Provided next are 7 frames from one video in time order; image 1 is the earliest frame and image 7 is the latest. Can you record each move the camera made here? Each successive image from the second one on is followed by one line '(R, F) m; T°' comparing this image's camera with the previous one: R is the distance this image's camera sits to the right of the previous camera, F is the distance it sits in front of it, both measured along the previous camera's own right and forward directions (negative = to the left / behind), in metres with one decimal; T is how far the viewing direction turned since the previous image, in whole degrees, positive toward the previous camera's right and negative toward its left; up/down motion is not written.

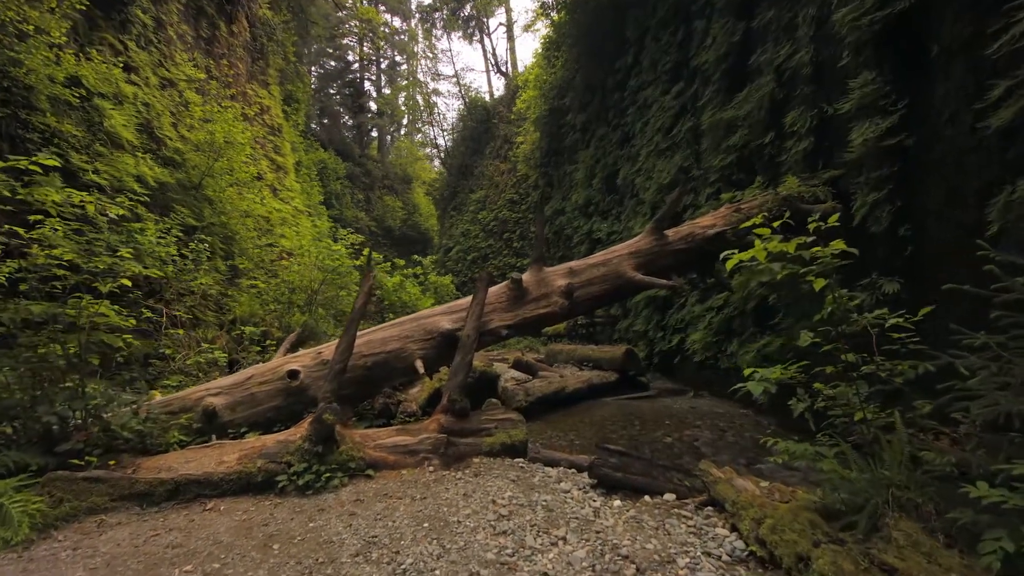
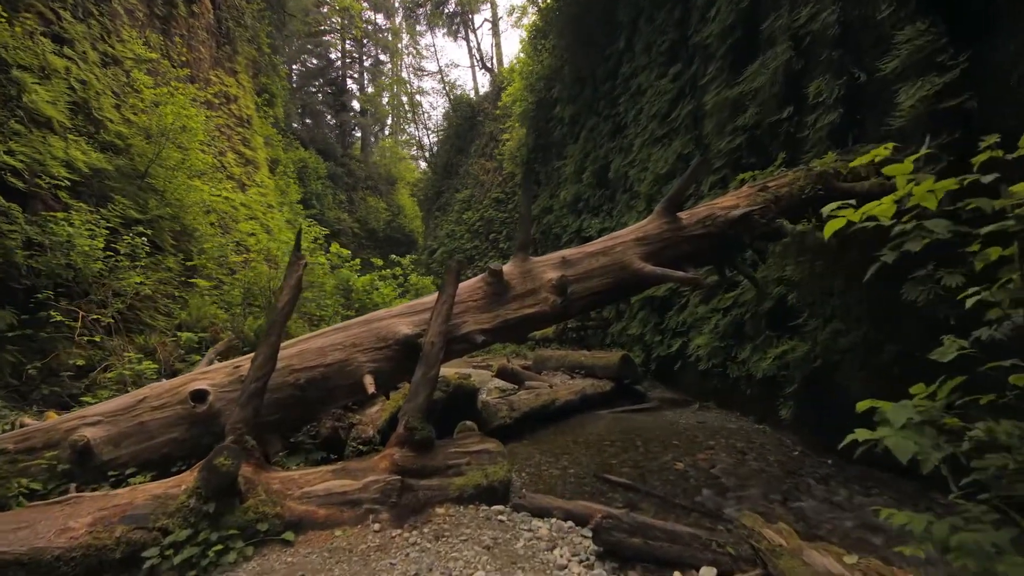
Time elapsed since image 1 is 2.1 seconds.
(+0.1, +0.8) m; +1°
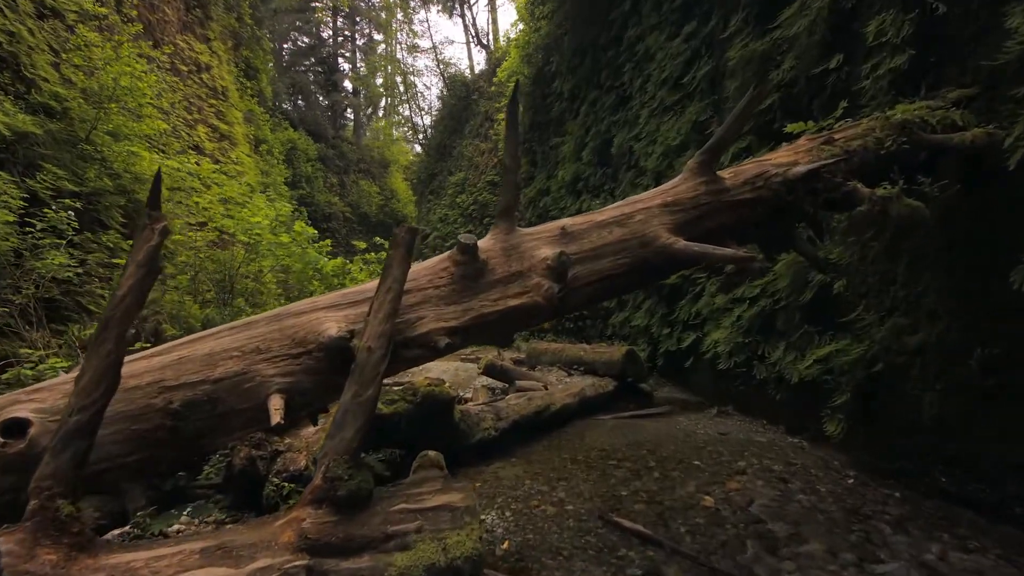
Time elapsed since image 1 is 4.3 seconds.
(+0.1, +0.9) m; 0°
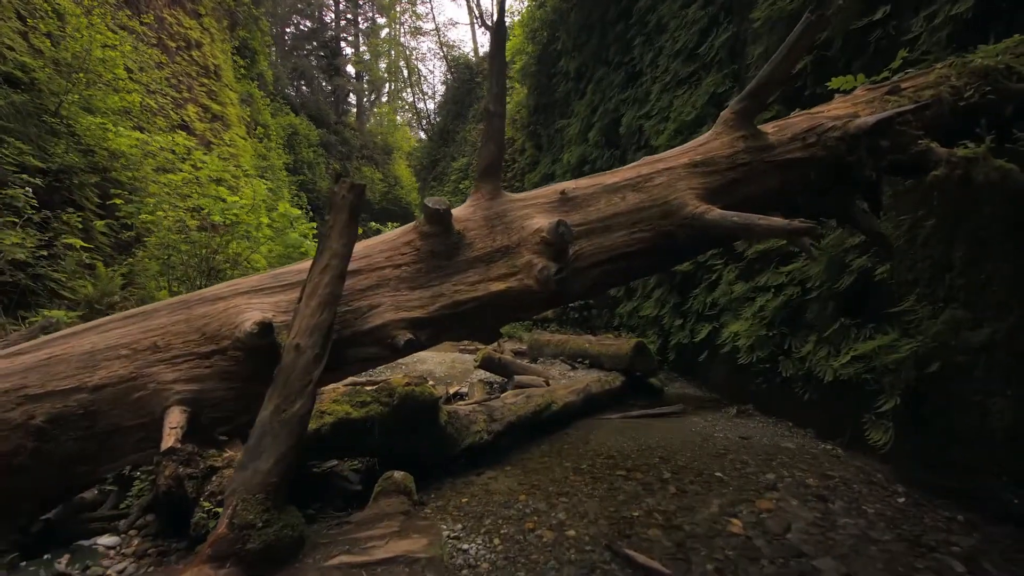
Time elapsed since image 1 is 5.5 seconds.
(+0.1, +0.5) m; -1°
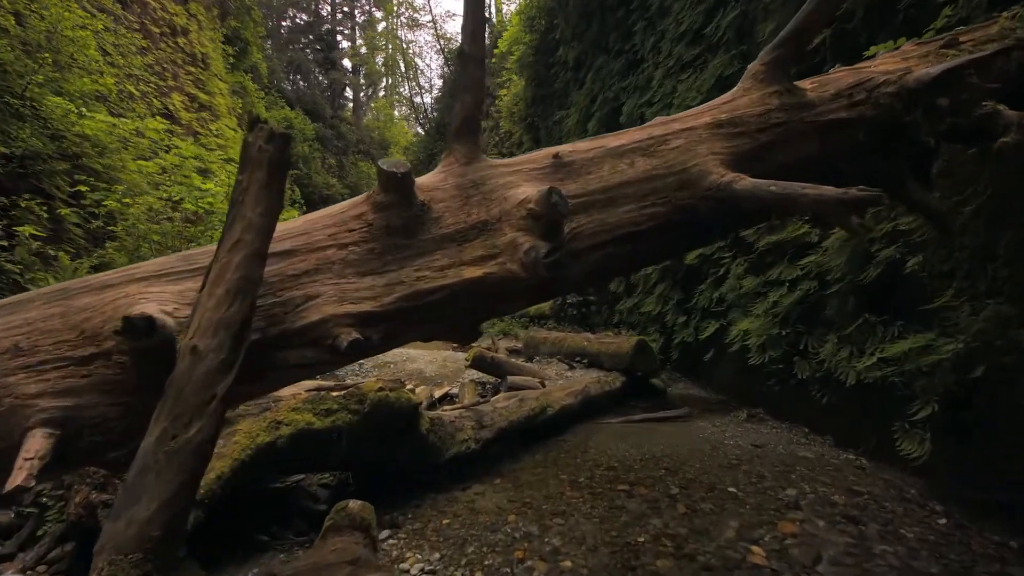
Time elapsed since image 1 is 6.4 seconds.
(+0.1, +0.4) m; 0°
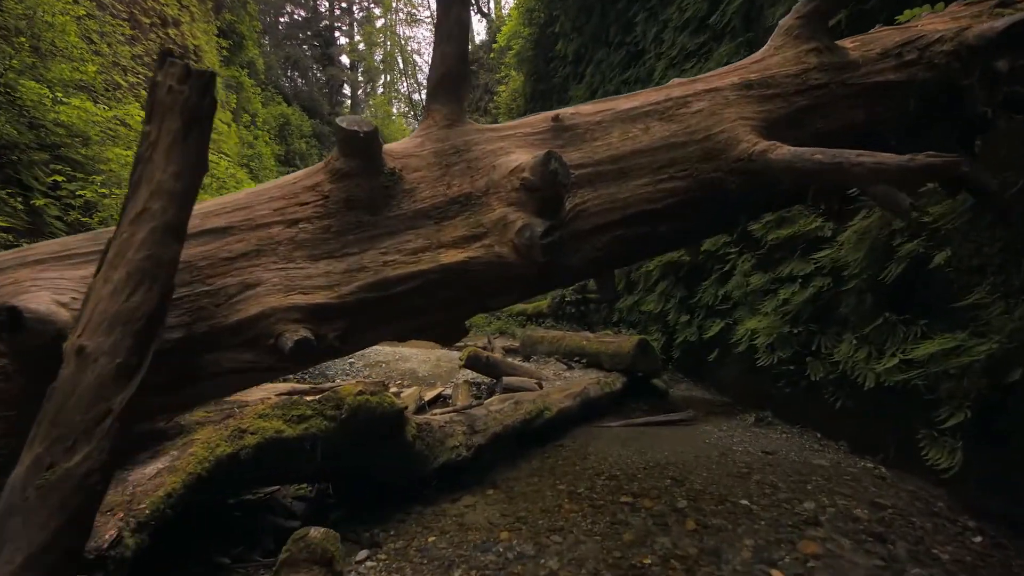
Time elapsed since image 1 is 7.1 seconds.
(0.0, +0.2) m; 0°
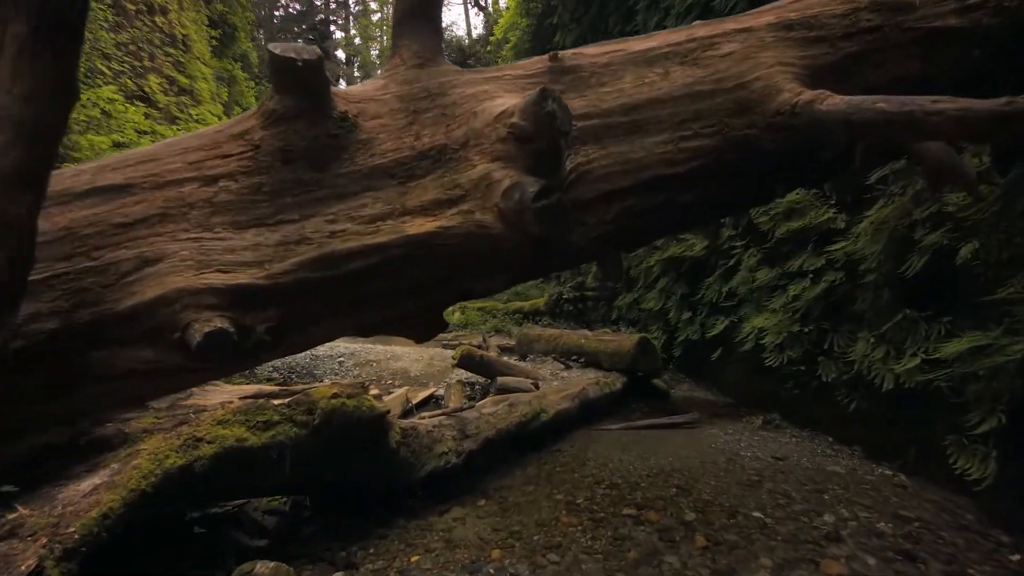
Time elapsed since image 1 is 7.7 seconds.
(0.0, +0.2) m; 0°
